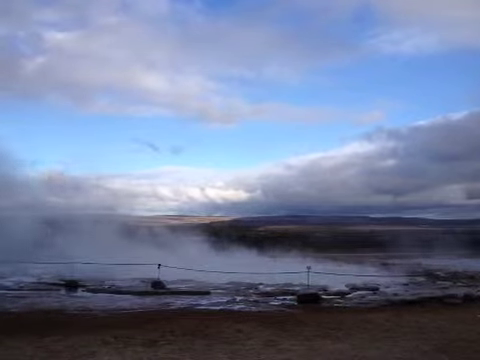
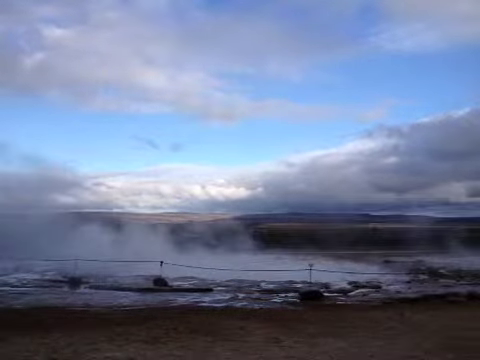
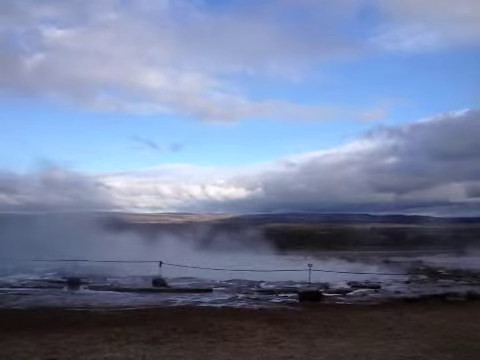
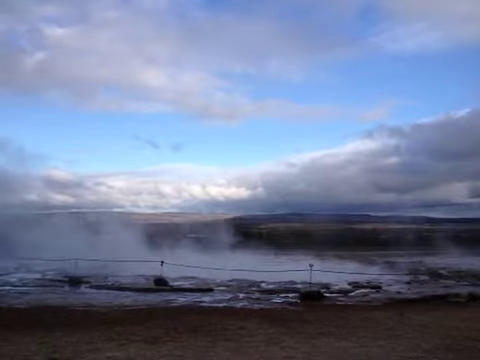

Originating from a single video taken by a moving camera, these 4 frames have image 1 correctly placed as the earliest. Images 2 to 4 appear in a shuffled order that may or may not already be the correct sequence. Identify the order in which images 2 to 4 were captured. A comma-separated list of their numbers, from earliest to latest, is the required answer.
3, 2, 4
